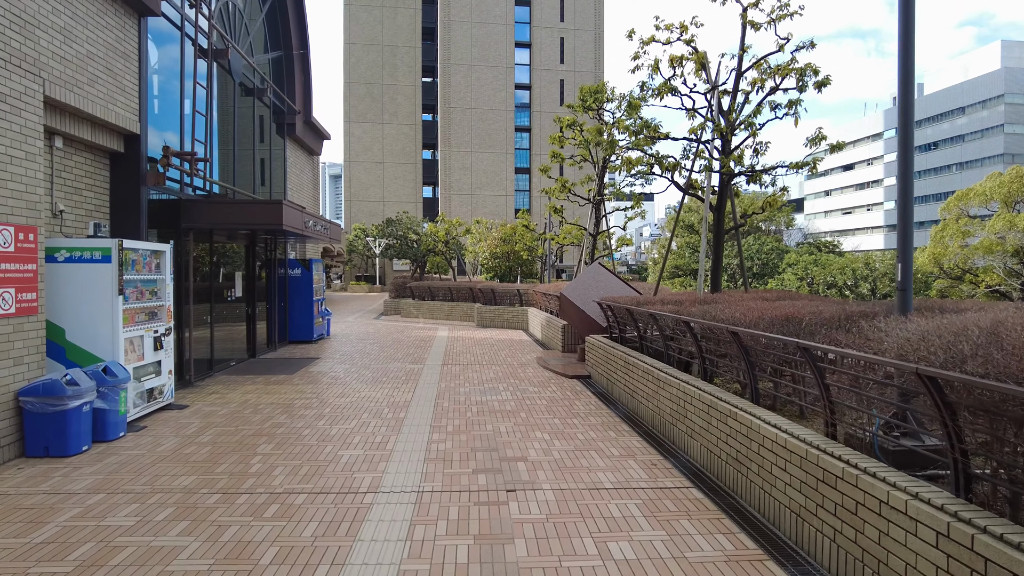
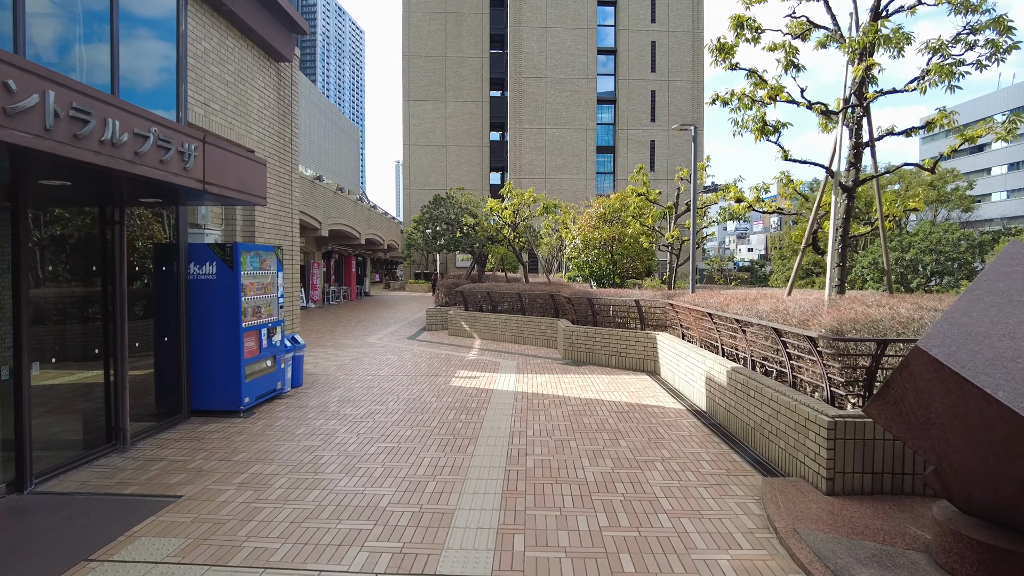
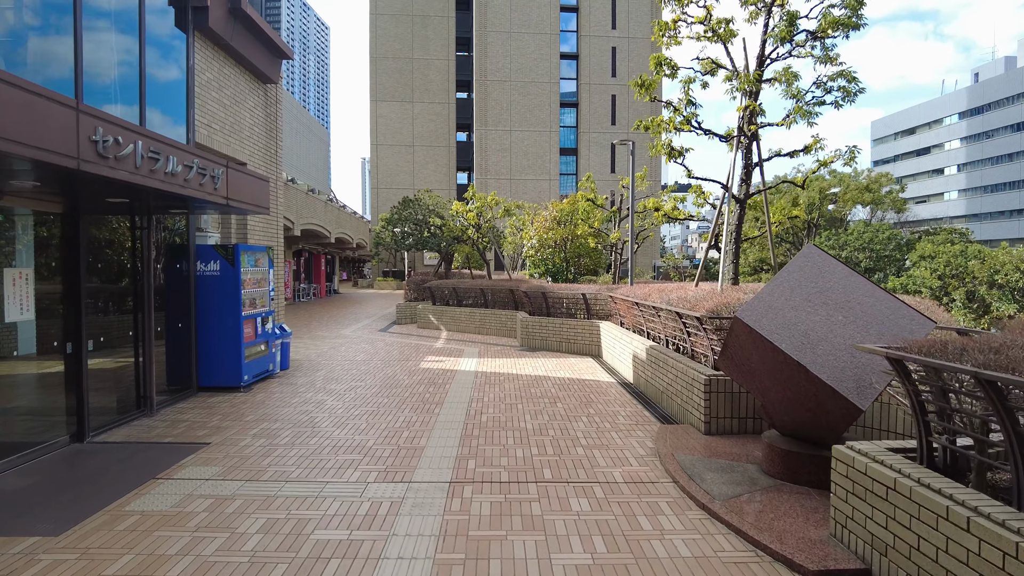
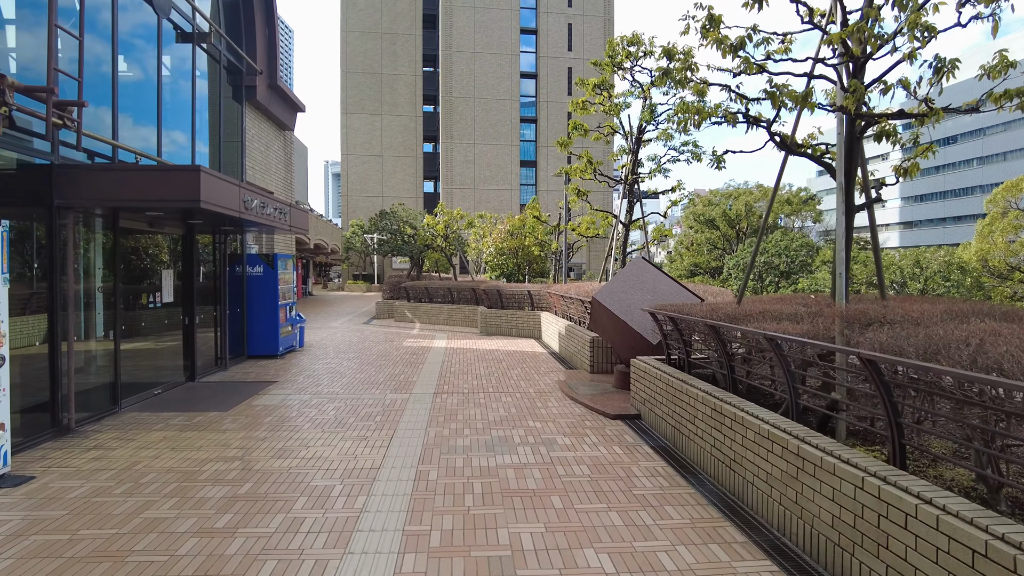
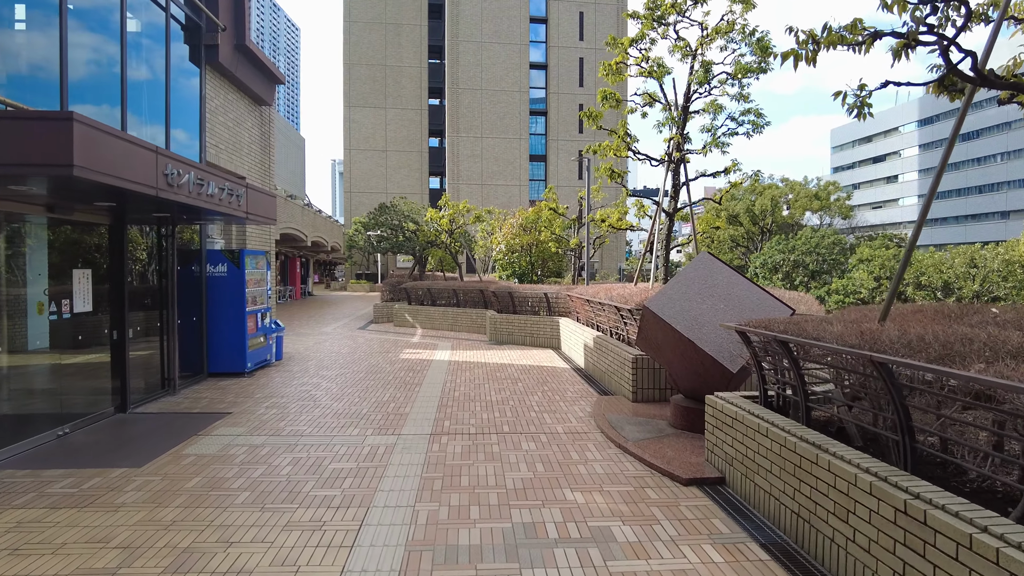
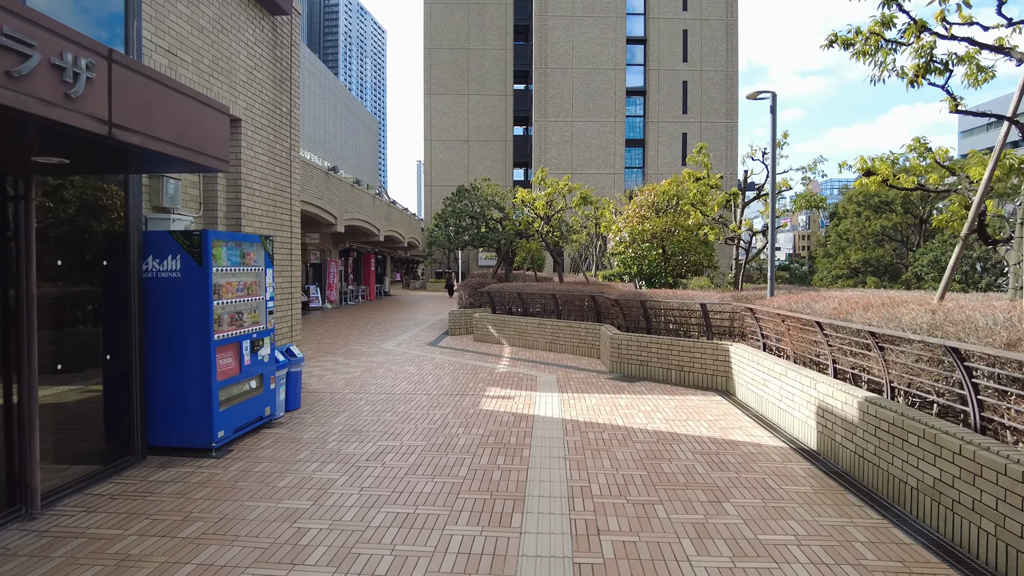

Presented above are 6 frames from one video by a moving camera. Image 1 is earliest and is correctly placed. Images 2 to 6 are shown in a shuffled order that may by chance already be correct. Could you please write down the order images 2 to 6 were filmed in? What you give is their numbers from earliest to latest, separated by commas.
4, 5, 3, 2, 6
